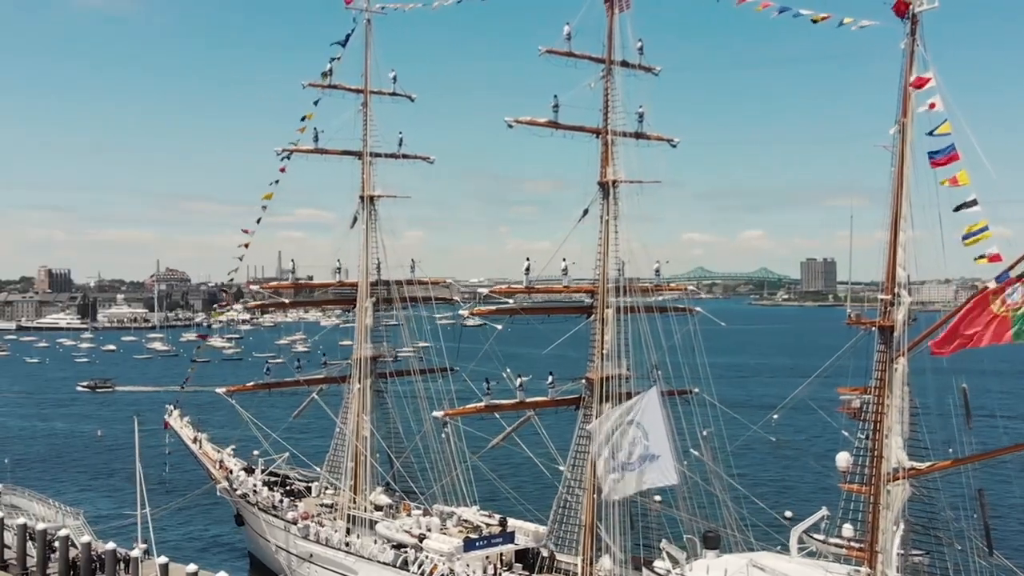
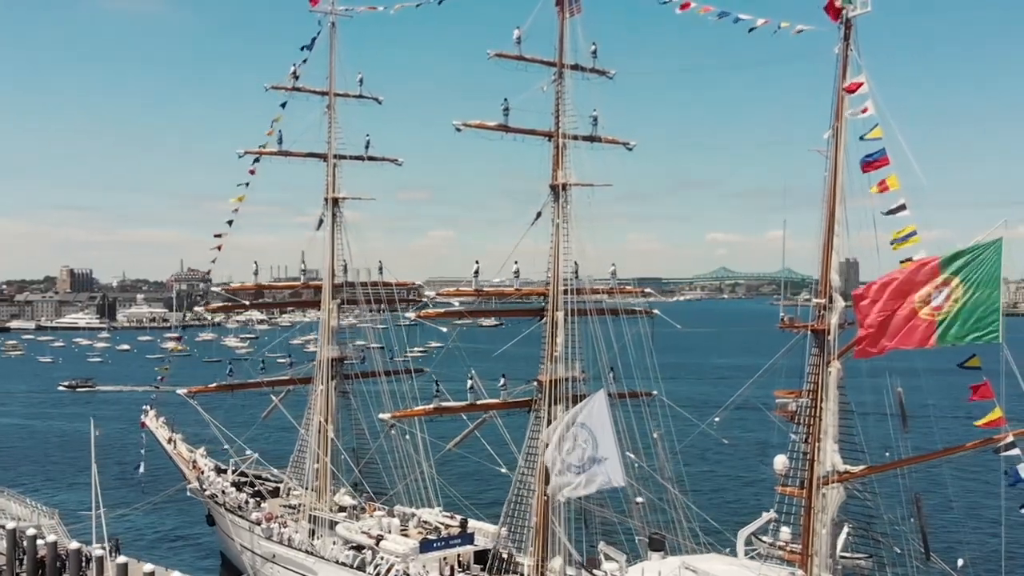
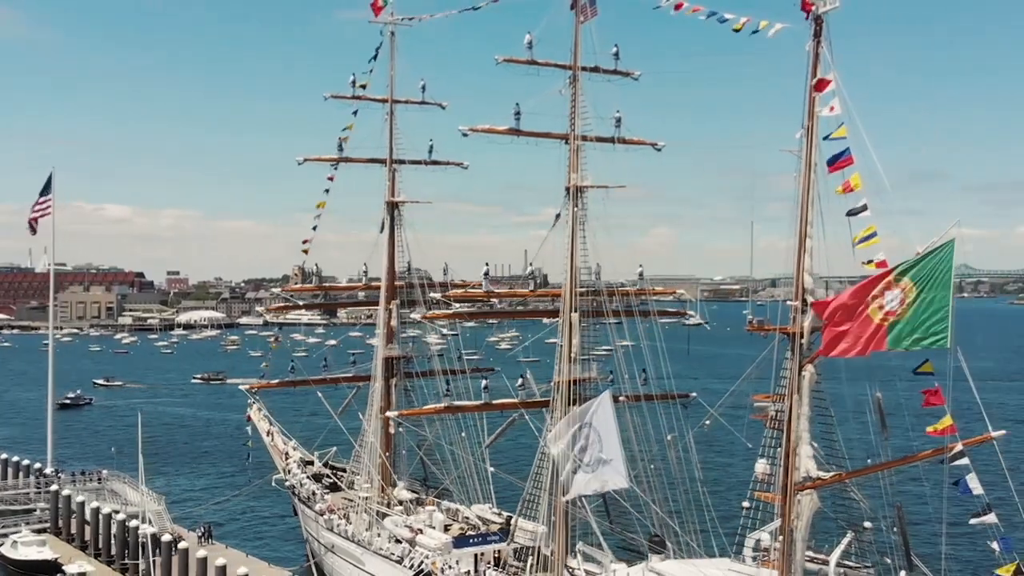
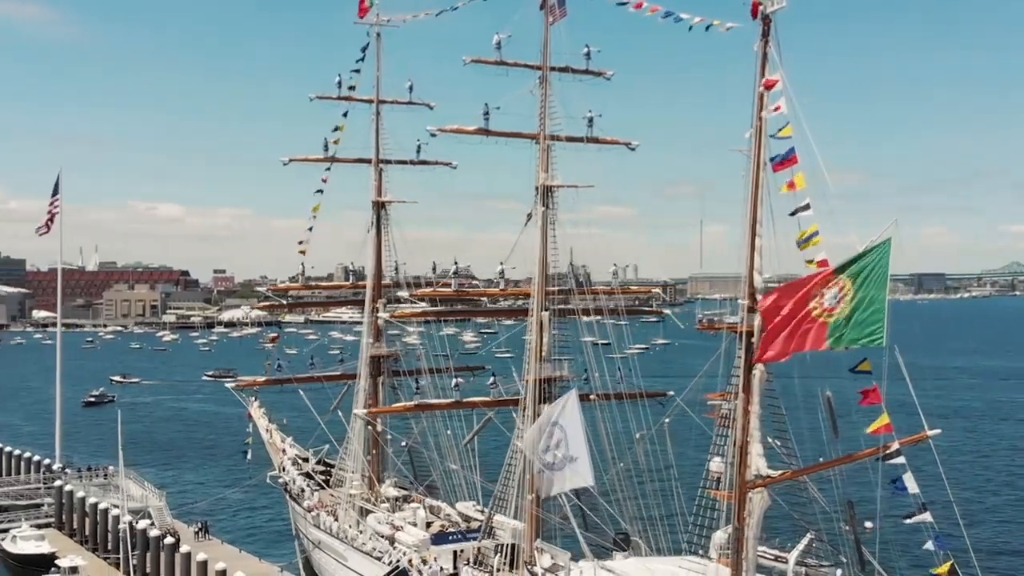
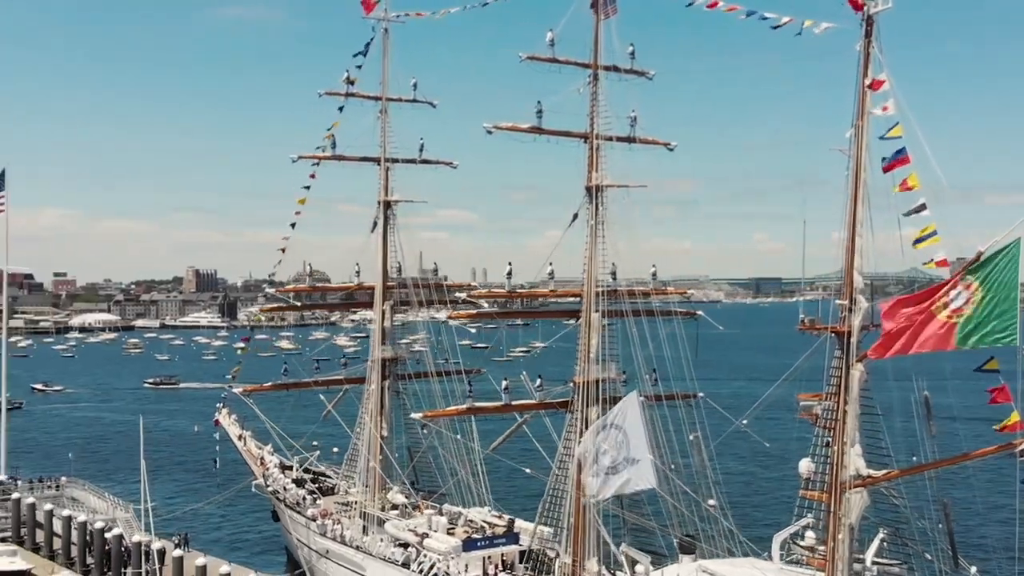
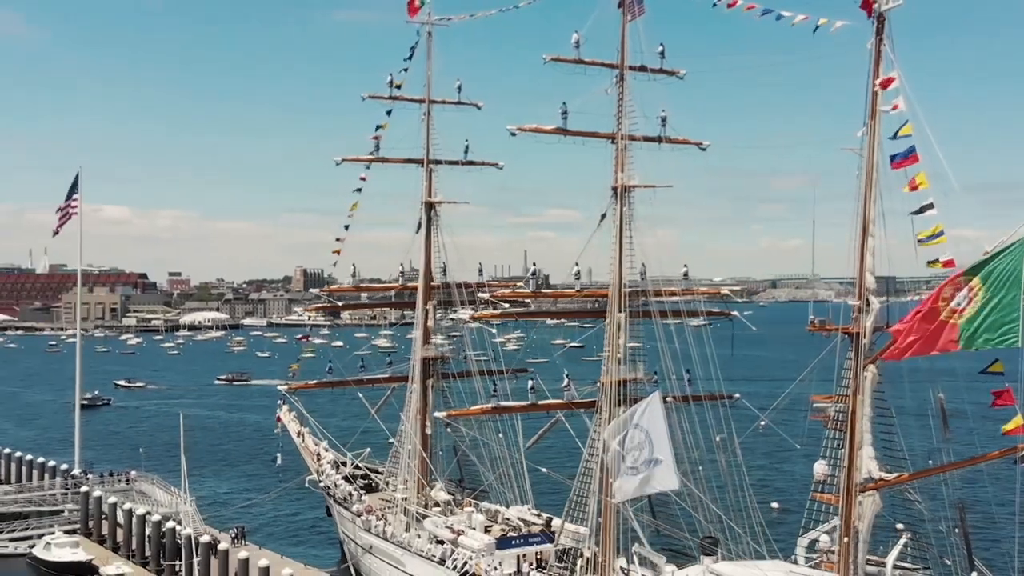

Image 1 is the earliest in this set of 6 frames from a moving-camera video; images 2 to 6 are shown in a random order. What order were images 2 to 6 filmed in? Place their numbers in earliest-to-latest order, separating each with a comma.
2, 5, 6, 3, 4
